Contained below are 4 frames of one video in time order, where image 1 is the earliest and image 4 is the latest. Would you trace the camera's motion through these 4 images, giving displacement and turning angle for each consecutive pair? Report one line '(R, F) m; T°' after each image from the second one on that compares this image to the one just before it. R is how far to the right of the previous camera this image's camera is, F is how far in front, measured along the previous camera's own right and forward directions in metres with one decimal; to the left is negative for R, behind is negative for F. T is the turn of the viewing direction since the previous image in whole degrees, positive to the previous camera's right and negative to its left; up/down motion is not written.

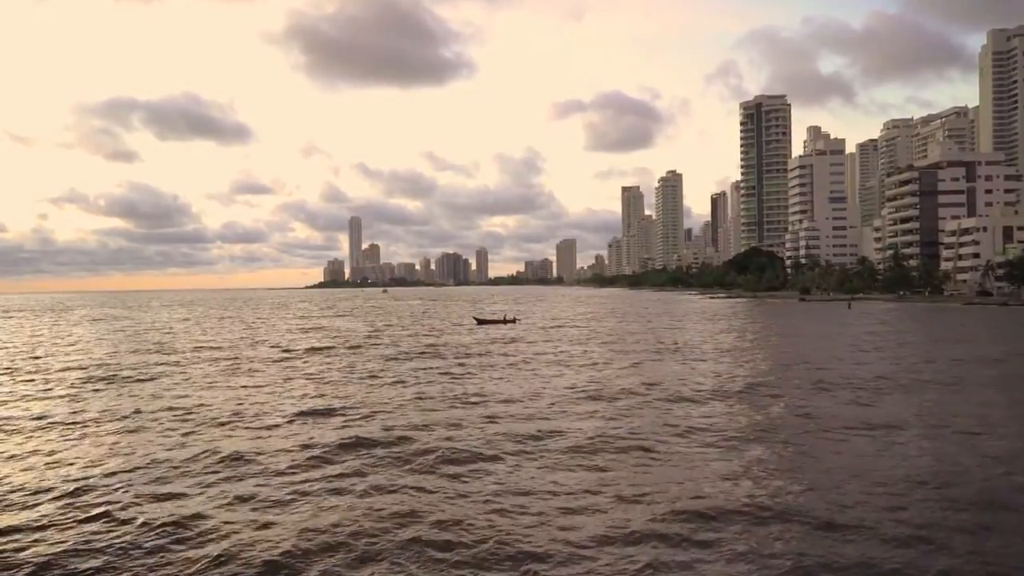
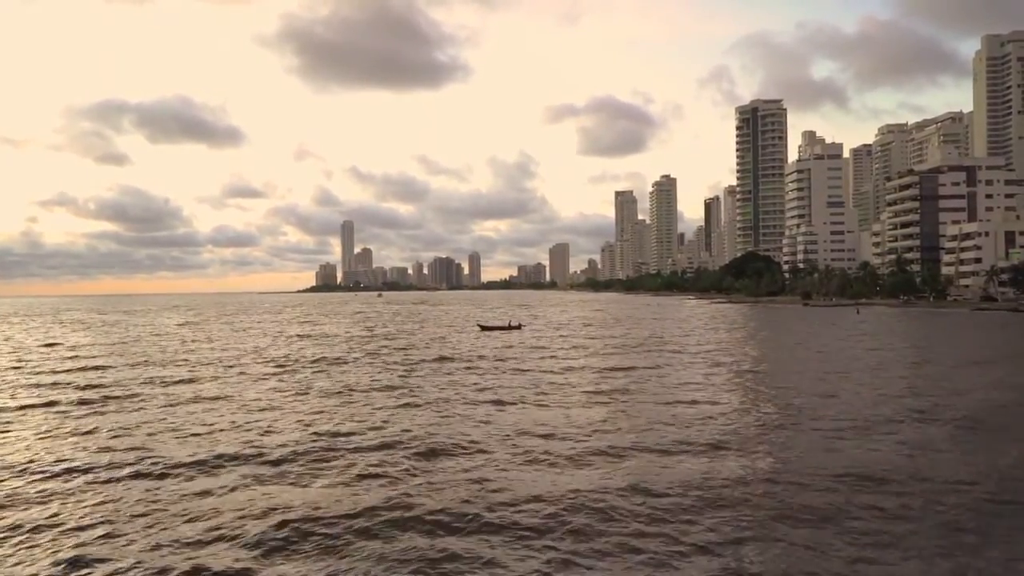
(-1.3, +2.2) m; +1°
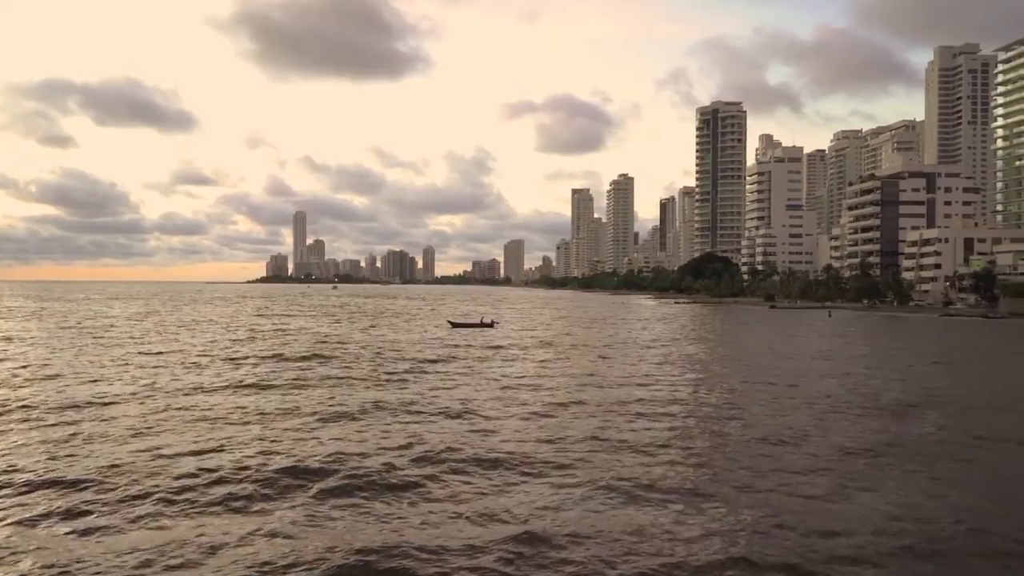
(-2.1, +3.3) m; +3°
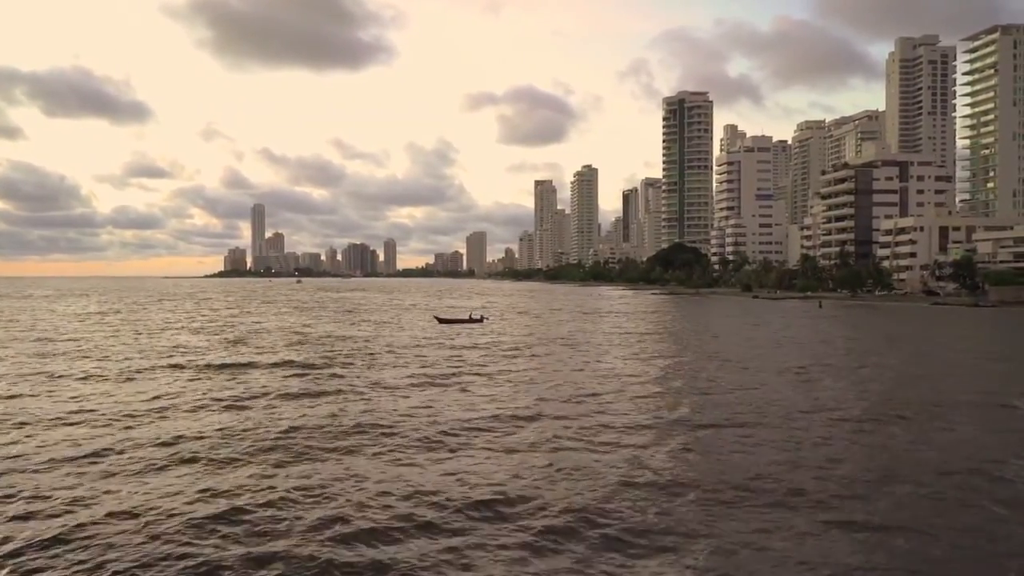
(-2.8, +3.8) m; +3°
